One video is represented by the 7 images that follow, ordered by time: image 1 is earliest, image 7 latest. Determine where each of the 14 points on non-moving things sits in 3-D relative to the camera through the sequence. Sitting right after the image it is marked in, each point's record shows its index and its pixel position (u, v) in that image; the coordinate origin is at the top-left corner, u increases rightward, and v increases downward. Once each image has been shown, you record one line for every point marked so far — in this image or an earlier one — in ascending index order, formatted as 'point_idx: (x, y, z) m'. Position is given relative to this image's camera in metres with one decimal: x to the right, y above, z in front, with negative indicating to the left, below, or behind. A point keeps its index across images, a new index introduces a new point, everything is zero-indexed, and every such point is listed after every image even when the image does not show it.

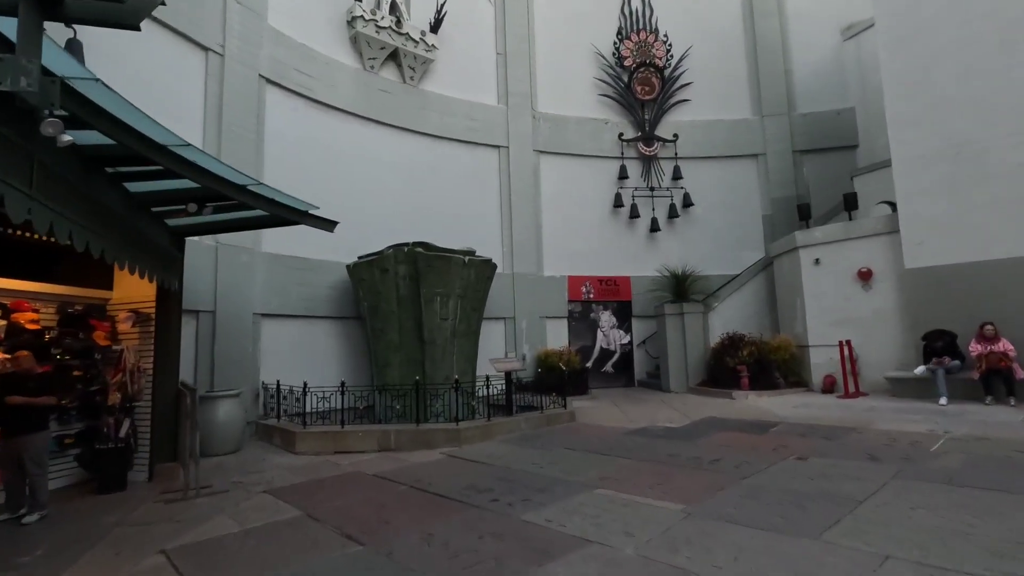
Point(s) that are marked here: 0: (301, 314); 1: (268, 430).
0: (-4.2, -0.5, +10.7) m
1: (-4.2, -2.5, +9.2) m
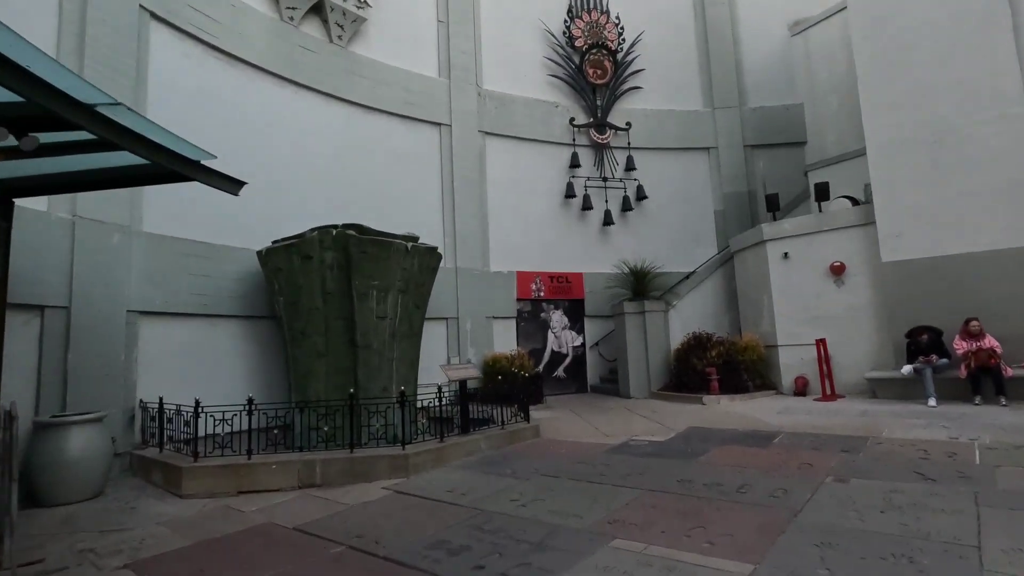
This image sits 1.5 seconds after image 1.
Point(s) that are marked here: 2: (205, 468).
0: (-5.0, -0.4, +8.5) m
1: (-4.8, -2.3, +7.0) m
2: (-3.5, -2.1, +6.2) m
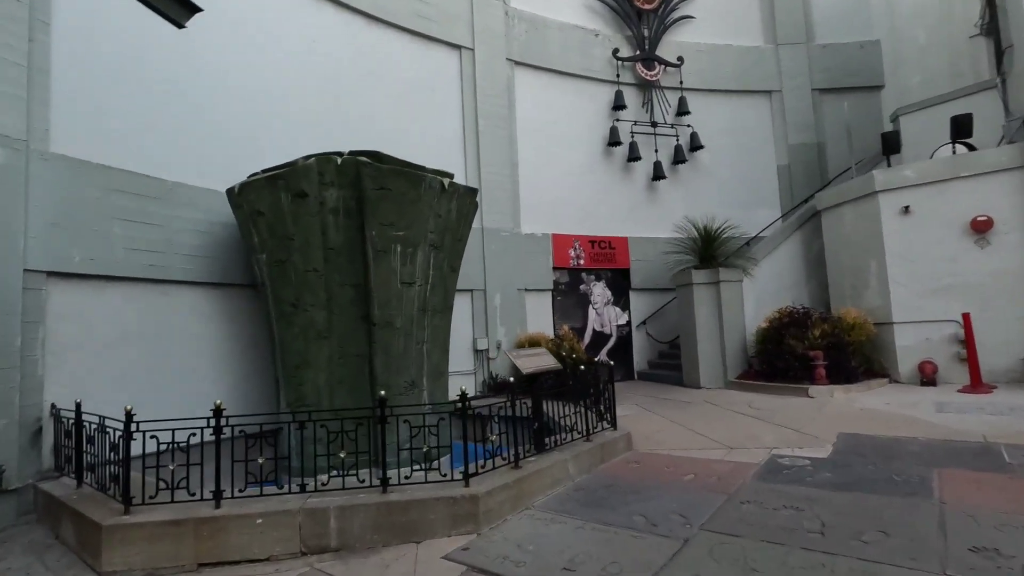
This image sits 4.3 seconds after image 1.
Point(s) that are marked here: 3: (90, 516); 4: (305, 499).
0: (-4.1, +0.1, +5.9) m
1: (-3.8, -1.8, +4.4) m
2: (-2.5, -1.6, +3.7) m
3: (-3.1, -1.7, +3.9) m
4: (-1.5, -1.6, +3.9) m
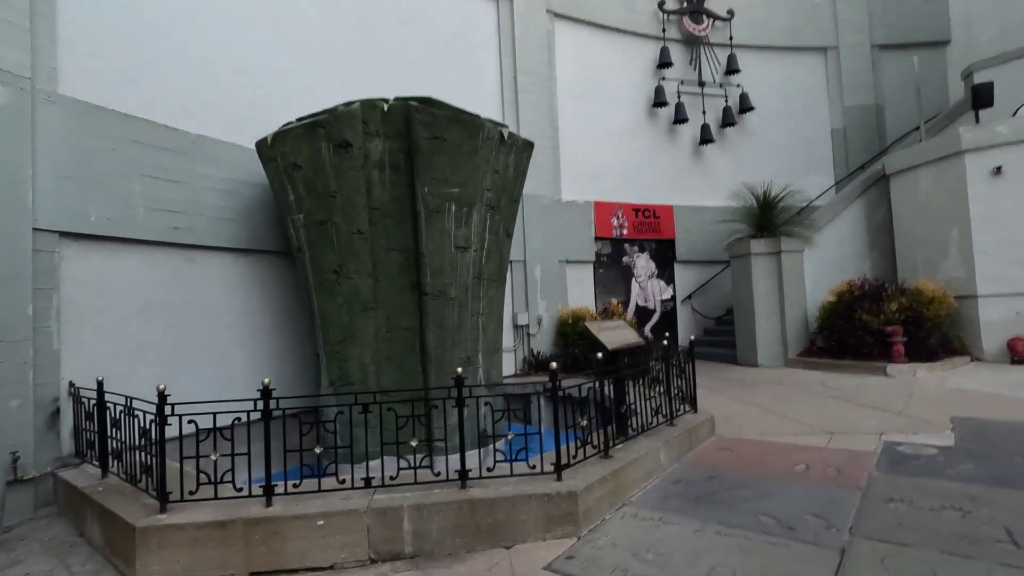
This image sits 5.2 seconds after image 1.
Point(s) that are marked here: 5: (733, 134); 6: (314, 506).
0: (-3.4, +0.5, +5.2) m
1: (-3.2, -1.6, +3.9) m
2: (-1.9, -1.4, +3.1) m
3: (-2.4, -1.4, +3.3) m
4: (-0.9, -1.3, +3.3) m
5: (+4.8, +3.3, +11.5) m
6: (-1.2, -1.3, +3.2) m
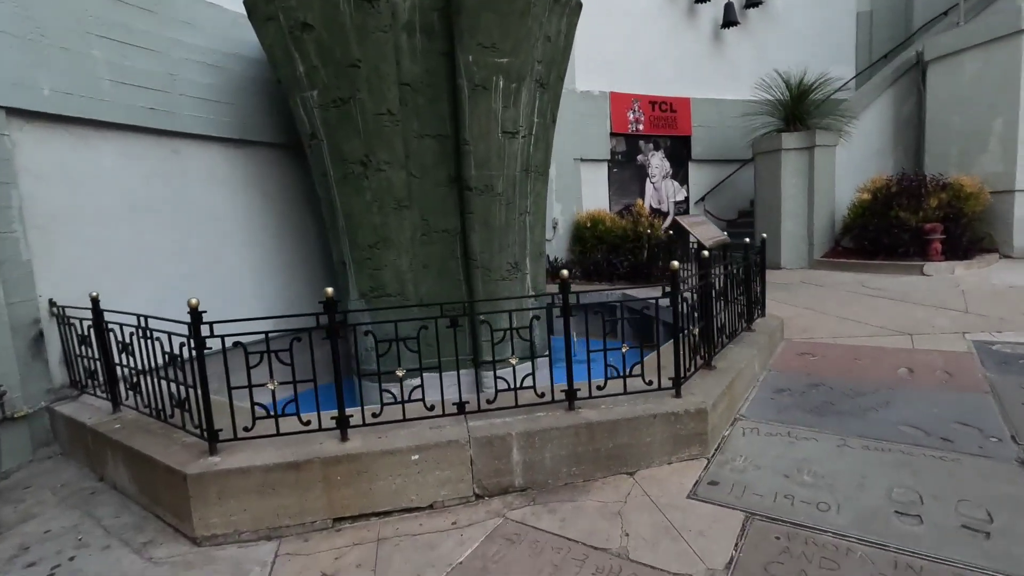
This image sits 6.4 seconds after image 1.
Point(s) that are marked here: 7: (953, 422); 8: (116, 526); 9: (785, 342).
0: (-2.9, +1.3, +4.2) m
1: (-2.5, -0.9, +3.2) m
2: (-1.2, -0.8, +2.5) m
3: (-1.8, -0.8, +2.7) m
4: (-0.2, -0.7, +2.8) m
5: (+4.8, +5.3, +10.4) m
6: (-0.5, -0.7, +2.7) m
7: (+2.5, -0.8, +3.1) m
8: (-2.0, -1.2, +2.7) m
9: (+2.5, -0.5, +4.8) m
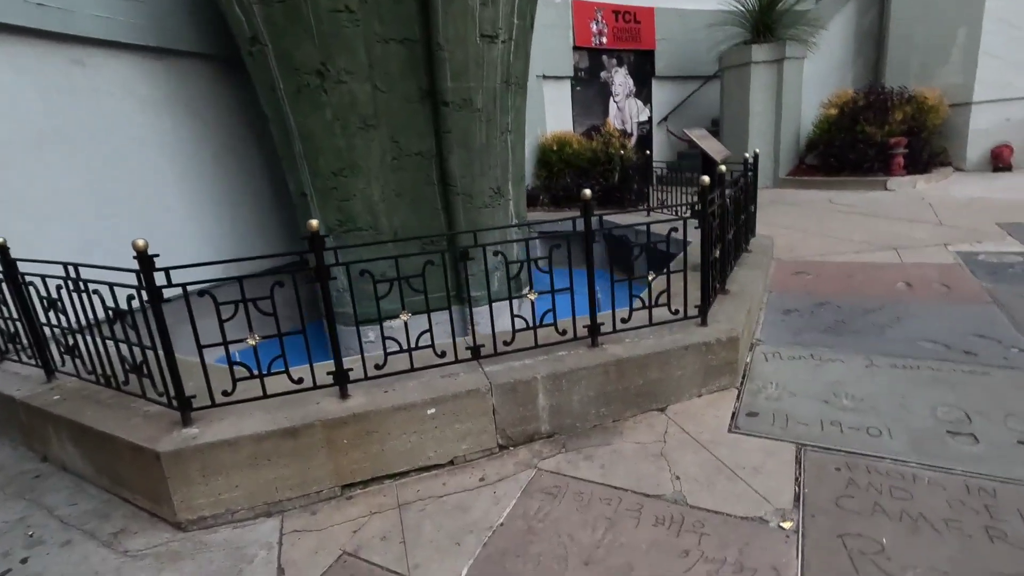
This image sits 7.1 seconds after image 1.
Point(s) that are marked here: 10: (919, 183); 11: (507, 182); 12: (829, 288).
0: (-3.0, +1.7, +3.3) m
1: (-2.5, -0.7, +2.7) m
2: (-1.1, -0.6, +2.1) m
3: (-1.6, -0.6, +2.2) m
4: (-0.1, -0.4, +2.5) m
5: (+3.8, +6.8, +9.7) m
6: (-0.4, -0.4, +2.3) m
7: (+2.6, -0.3, +3.0) m
8: (-1.8, -1.0, +2.3) m
9: (+2.3, +0.2, +4.7) m
10: (+5.5, +1.4, +7.2) m
11: (0.0, +0.9, +4.4) m
12: (+2.4, 0.0, +4.0) m
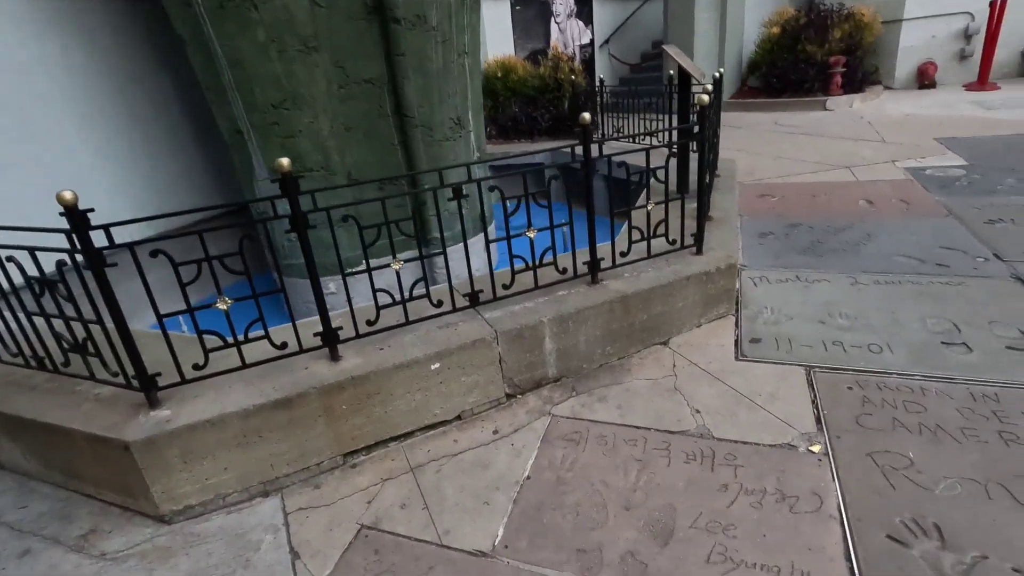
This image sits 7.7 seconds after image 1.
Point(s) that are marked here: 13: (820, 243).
0: (-3.2, +1.8, +2.5) m
1: (-2.4, -0.5, +2.2) m
2: (-1.0, -0.4, +1.8) m
3: (-1.6, -0.5, +1.9) m
4: (-0.1, -0.1, +2.3) m
5: (+2.5, +8.1, +9.0) m
6: (-0.4, -0.2, +2.1) m
7: (+2.5, +0.2, +3.1) m
8: (-1.8, -0.8, +1.9) m
9: (+2.0, +0.9, +4.7) m
10: (+4.8, +2.6, +7.4) m
11: (-0.3, +1.3, +4.0) m
12: (+2.1, +0.6, +4.0) m
13: (+1.9, +0.3, +3.4) m
